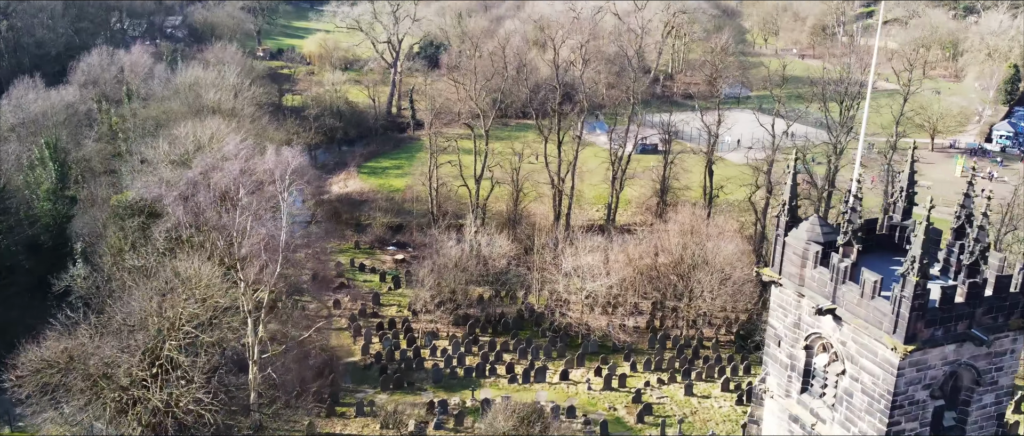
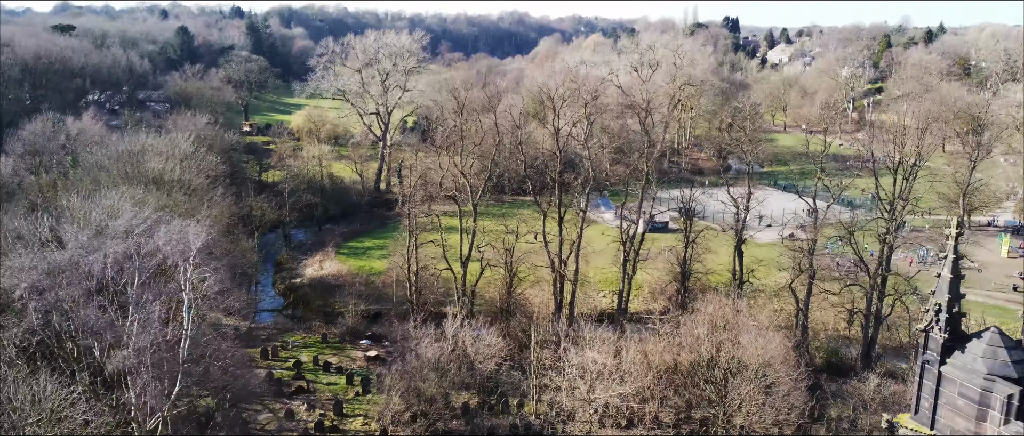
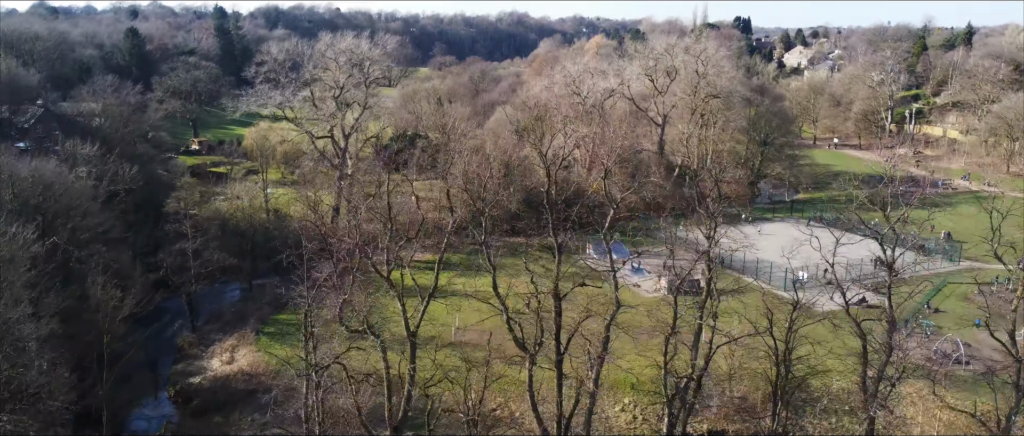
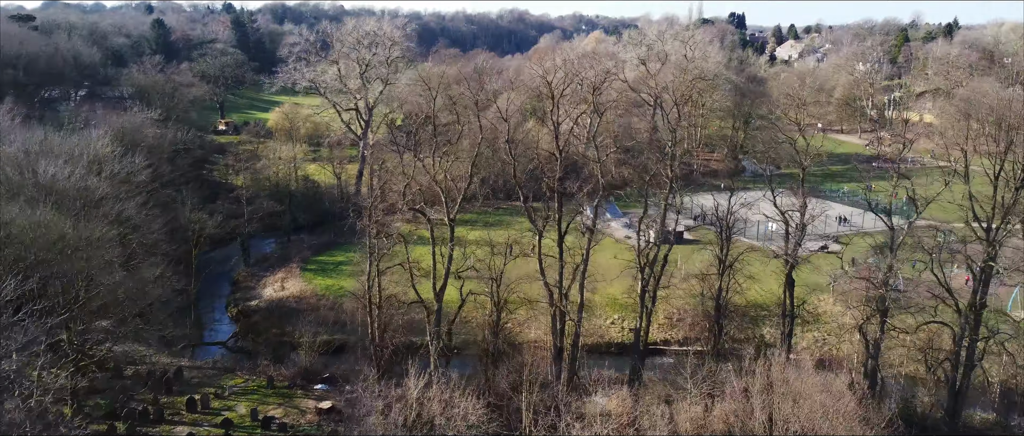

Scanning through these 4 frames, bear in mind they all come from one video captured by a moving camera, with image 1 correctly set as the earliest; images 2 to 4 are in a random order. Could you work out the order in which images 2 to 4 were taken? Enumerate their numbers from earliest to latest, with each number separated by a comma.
2, 4, 3
